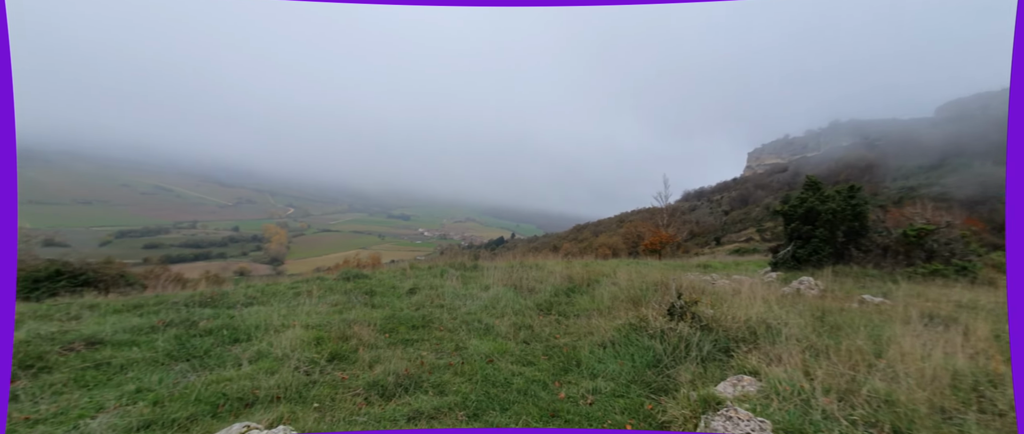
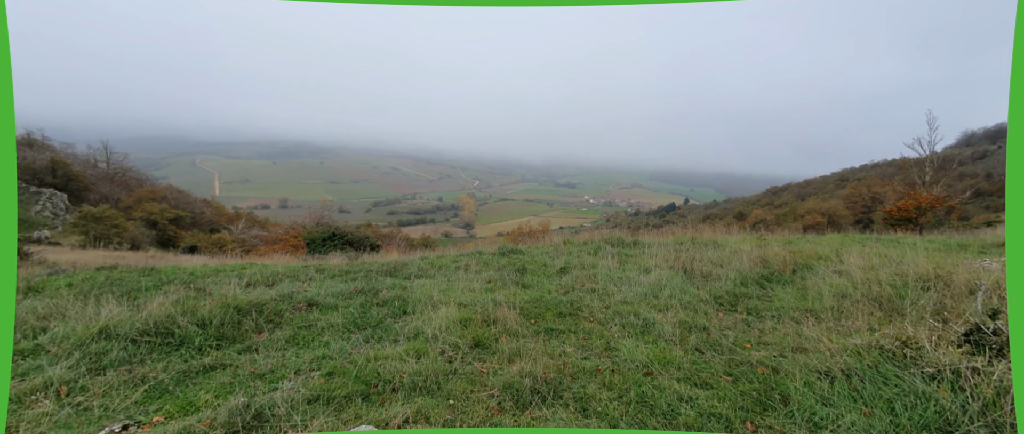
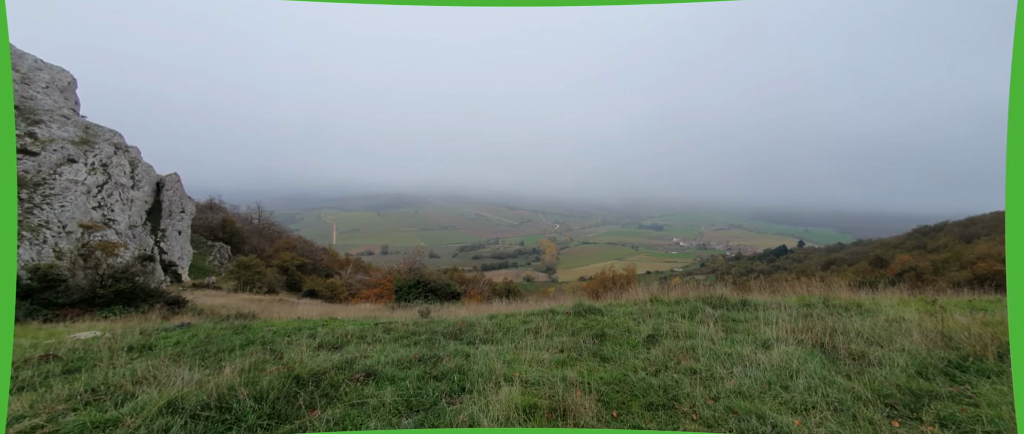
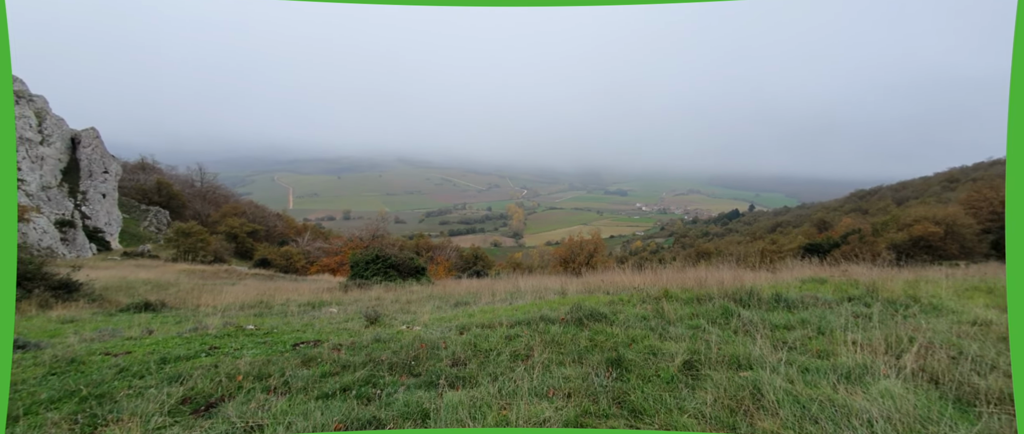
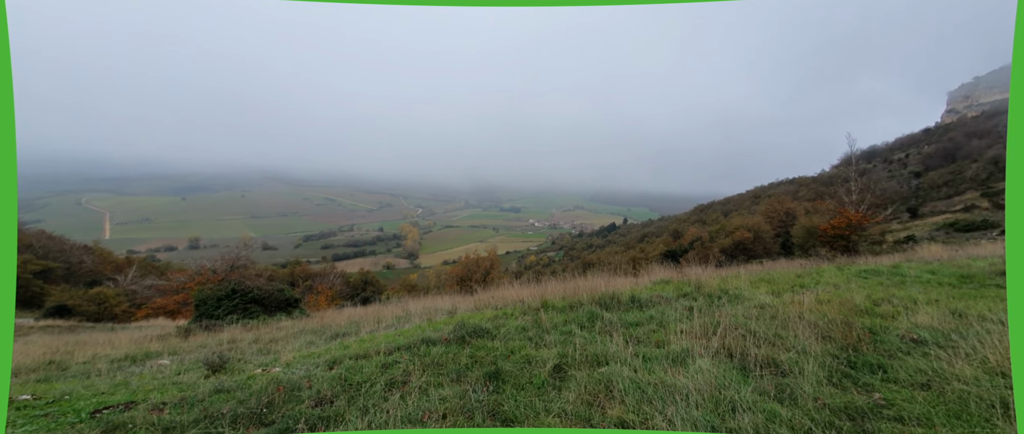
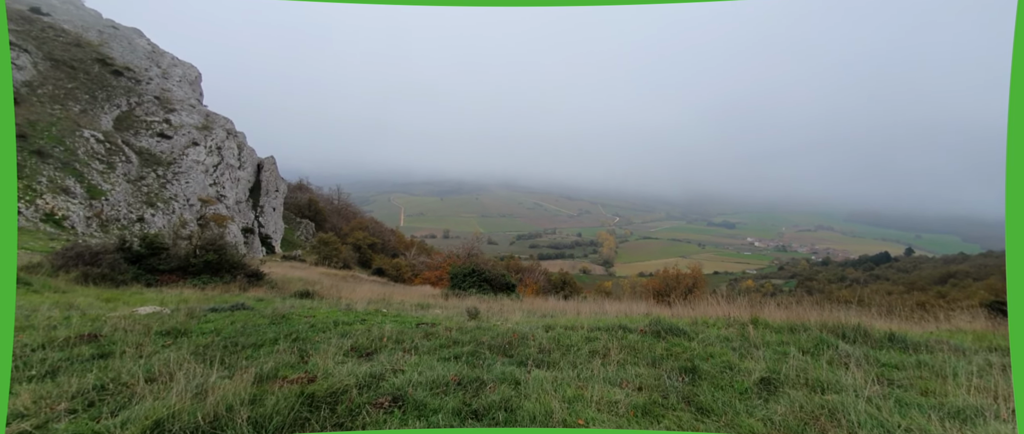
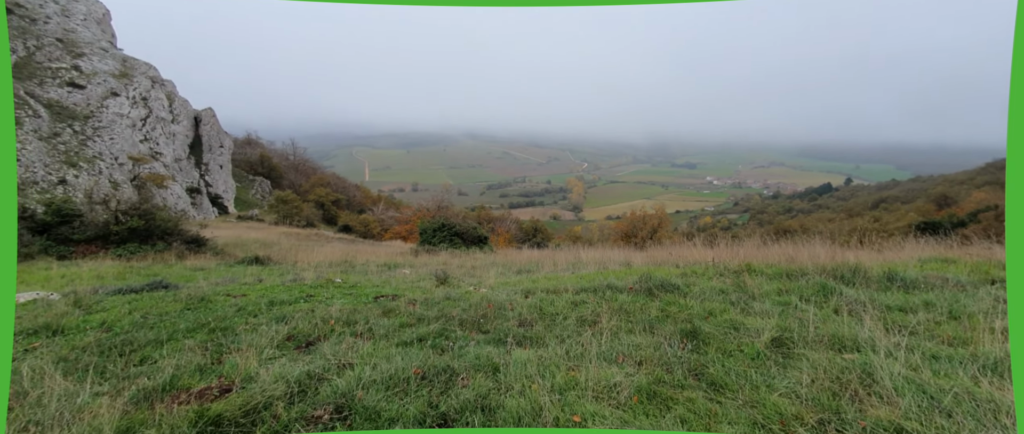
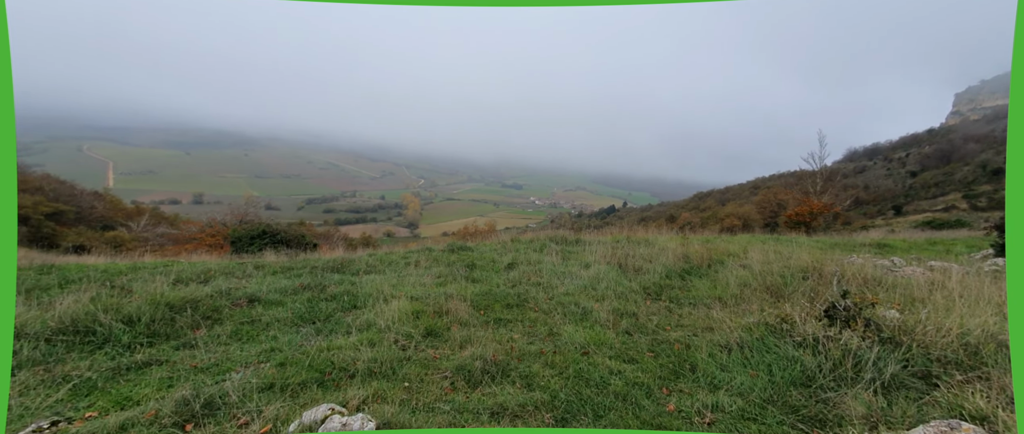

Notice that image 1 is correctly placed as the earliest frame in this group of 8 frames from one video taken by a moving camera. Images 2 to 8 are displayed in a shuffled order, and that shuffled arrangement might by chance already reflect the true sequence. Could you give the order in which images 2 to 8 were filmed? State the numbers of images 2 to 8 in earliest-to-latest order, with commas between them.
8, 2, 3, 6, 7, 4, 5
